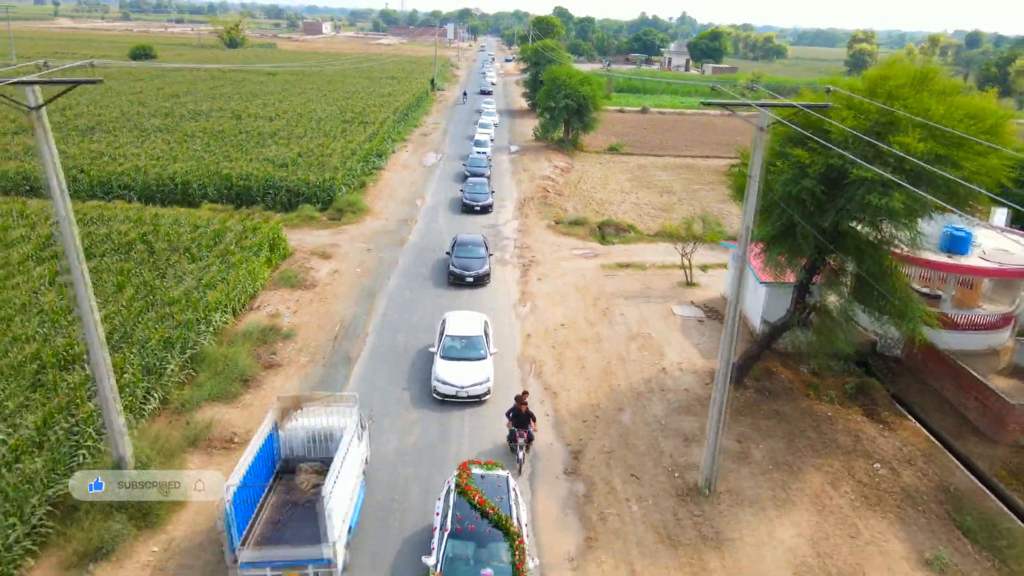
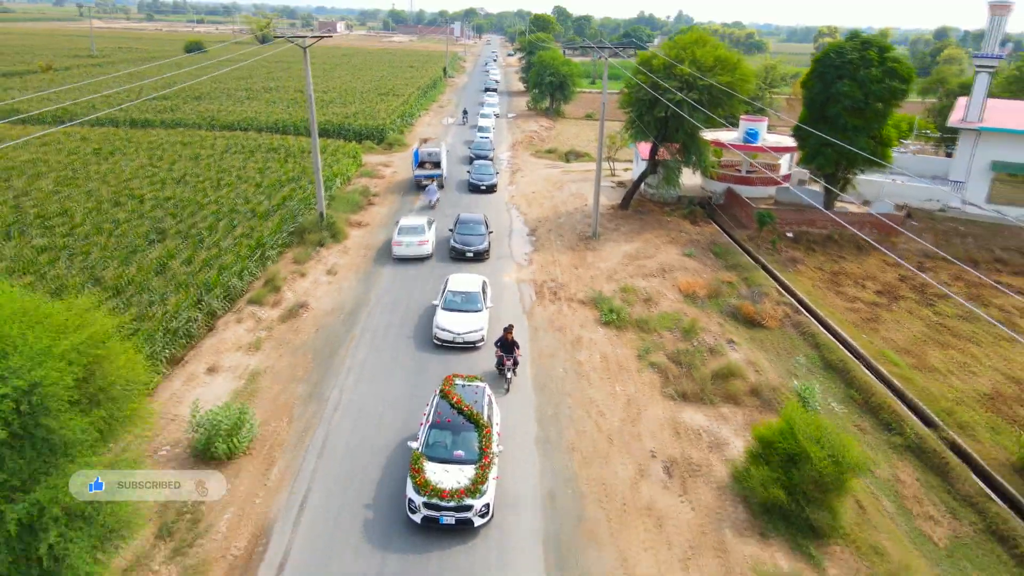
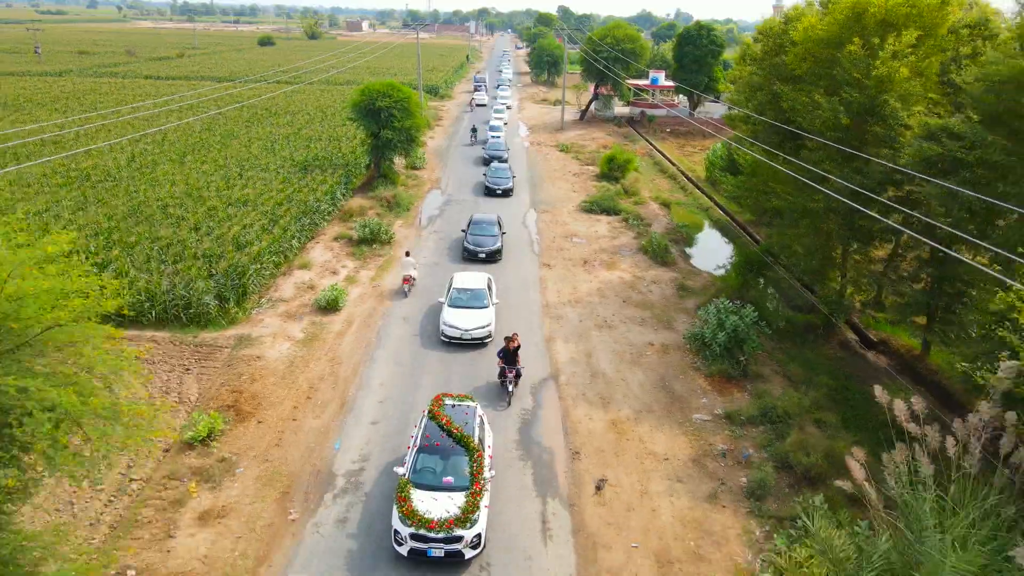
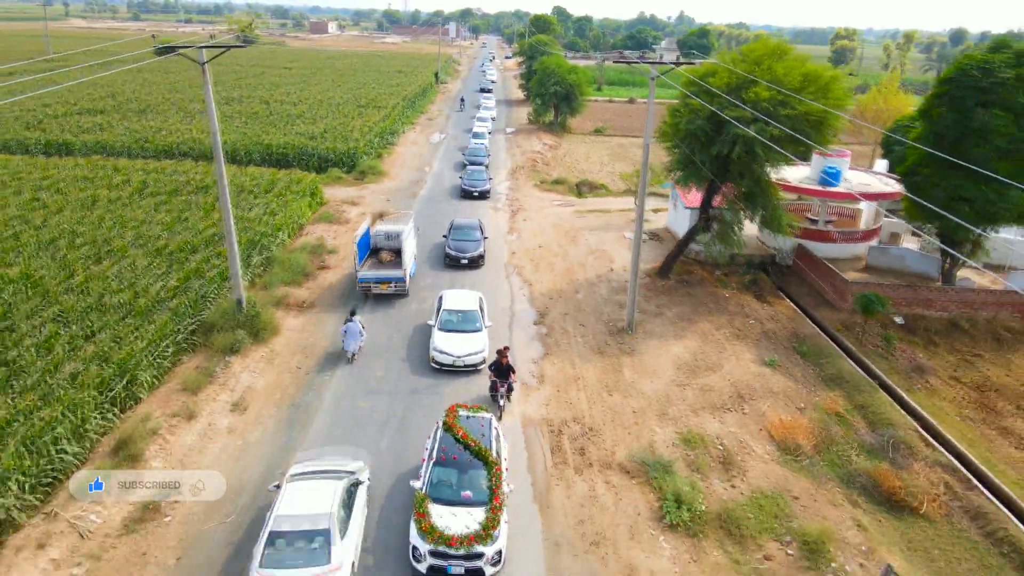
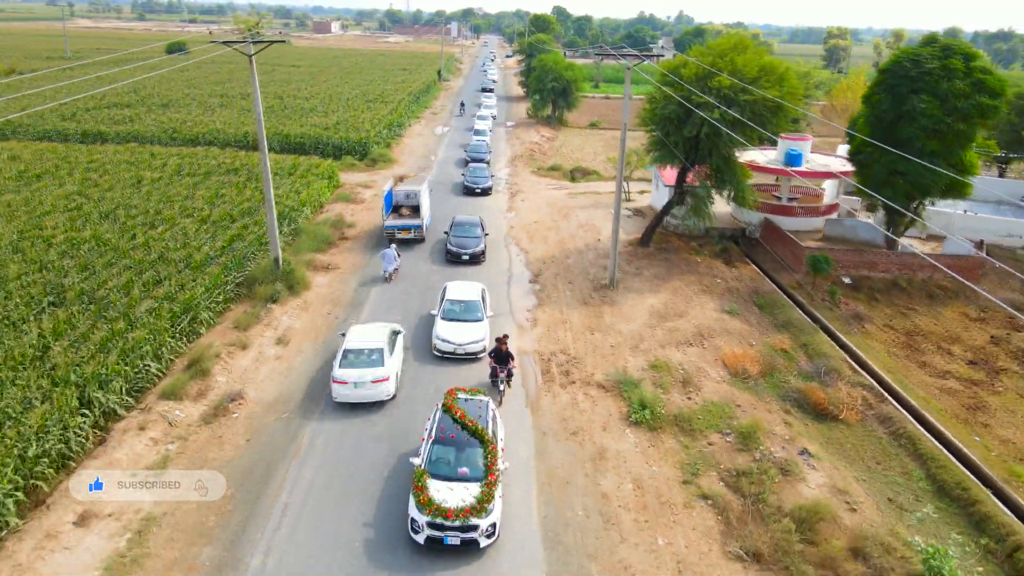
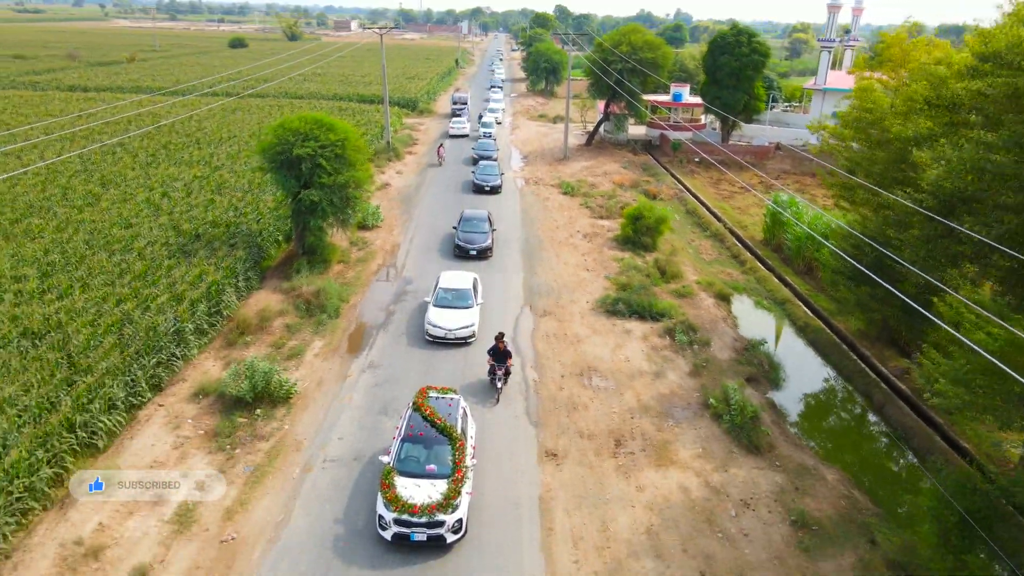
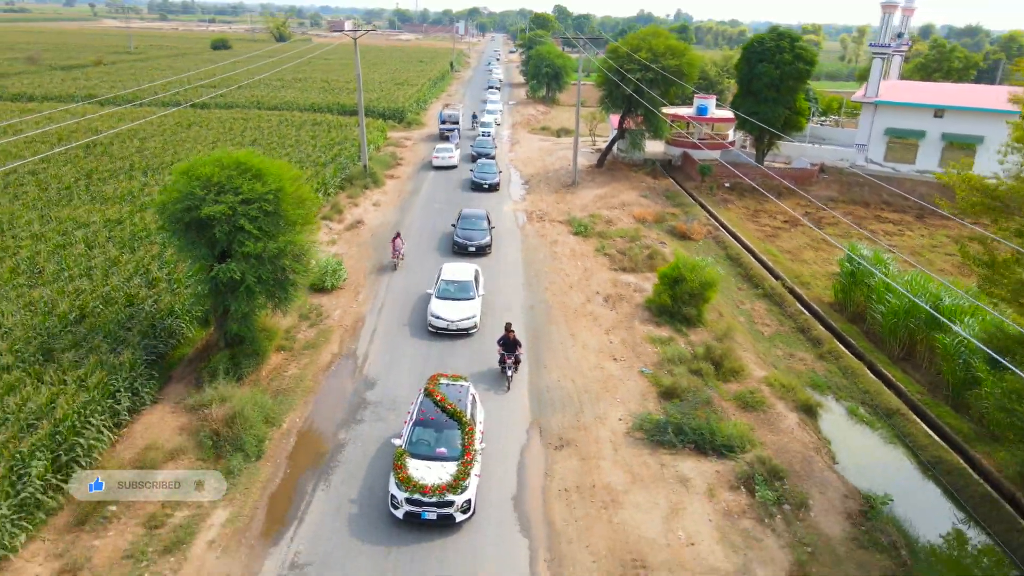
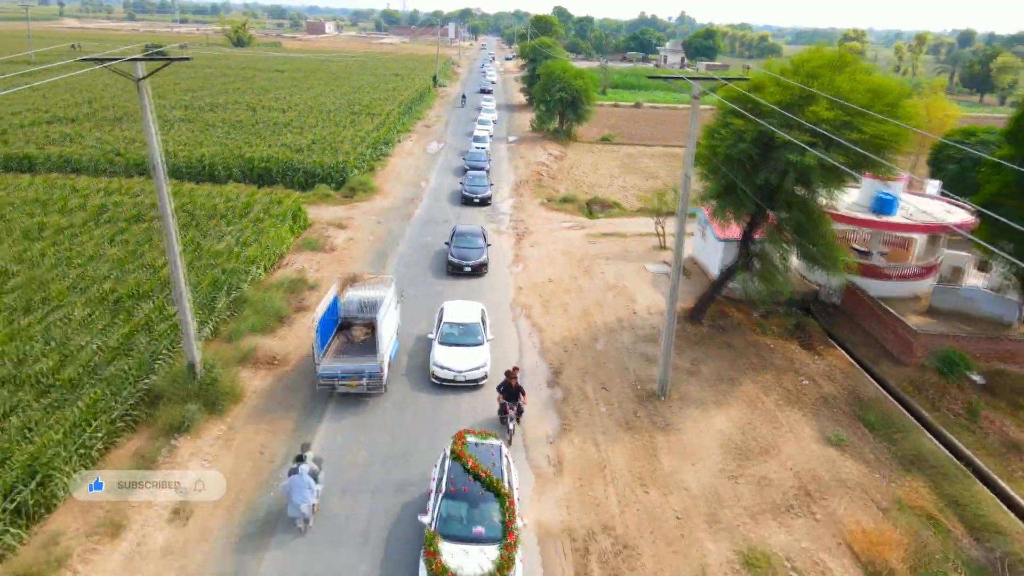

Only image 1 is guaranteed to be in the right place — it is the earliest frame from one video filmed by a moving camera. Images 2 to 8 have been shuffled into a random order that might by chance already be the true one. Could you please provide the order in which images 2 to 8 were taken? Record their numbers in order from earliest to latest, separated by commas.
8, 4, 5, 2, 7, 6, 3
